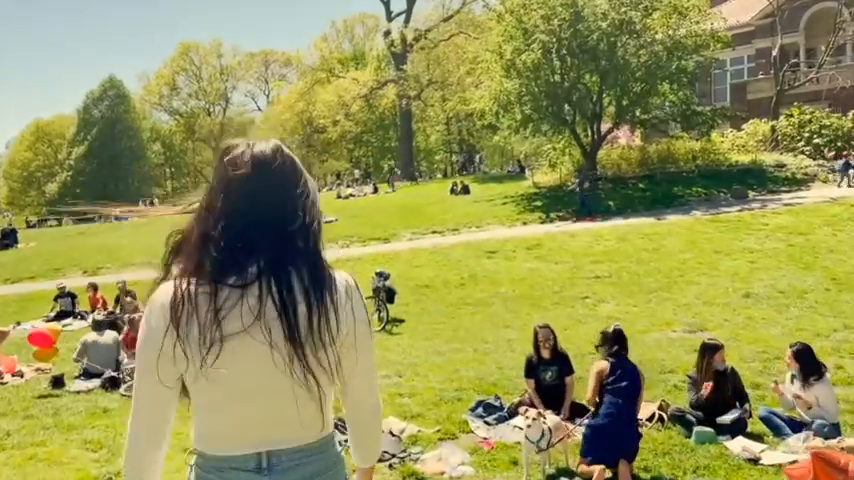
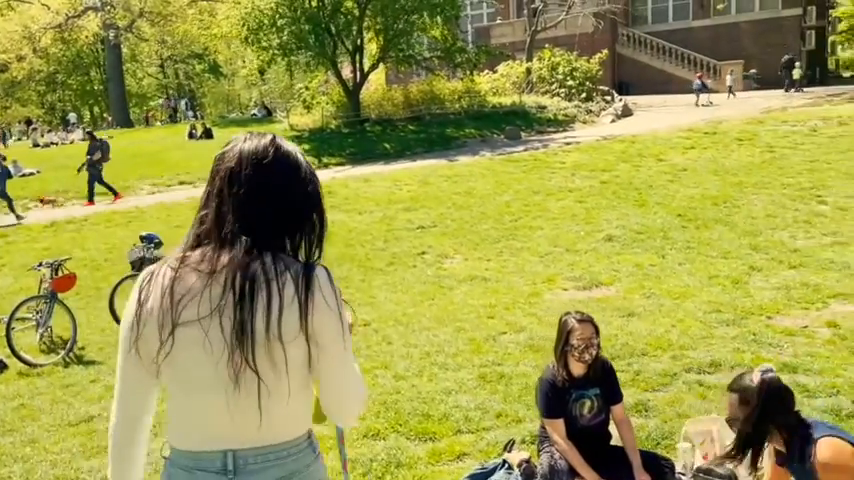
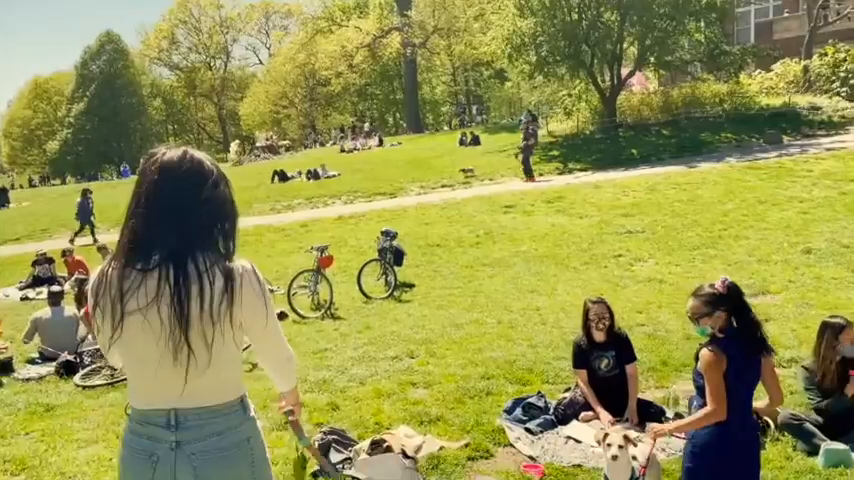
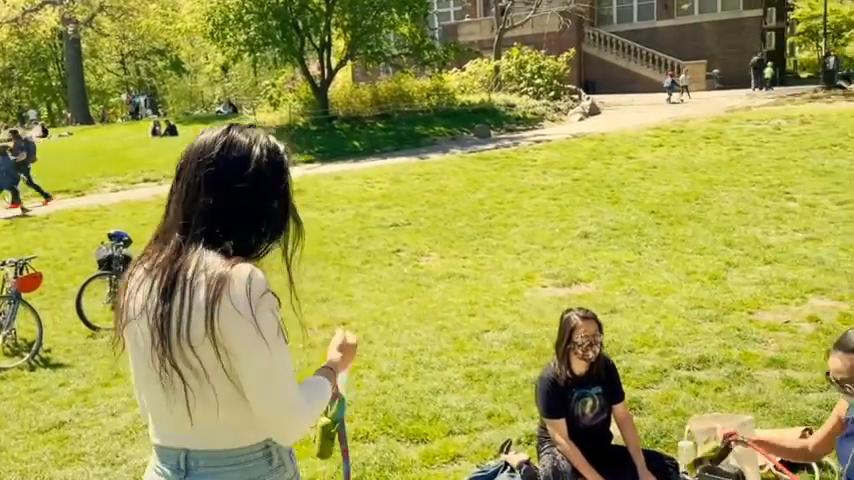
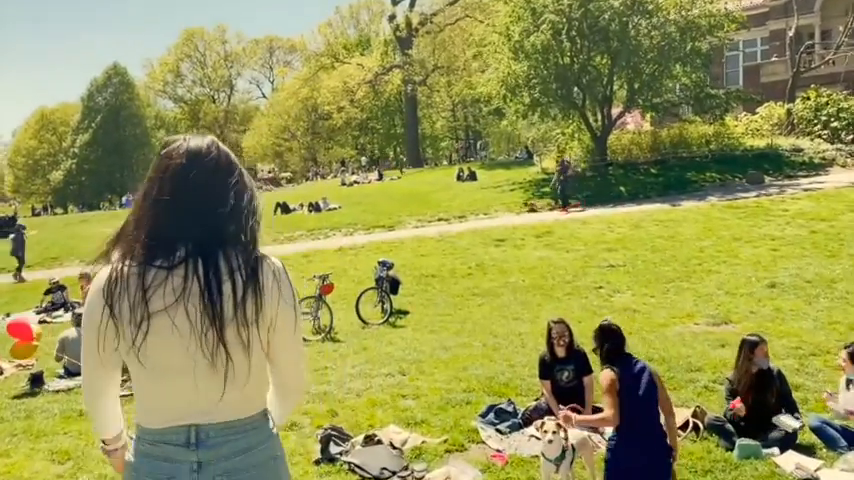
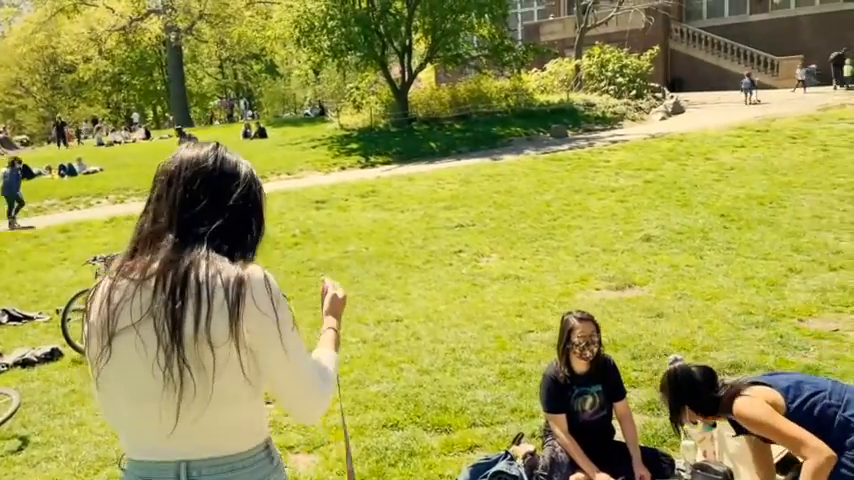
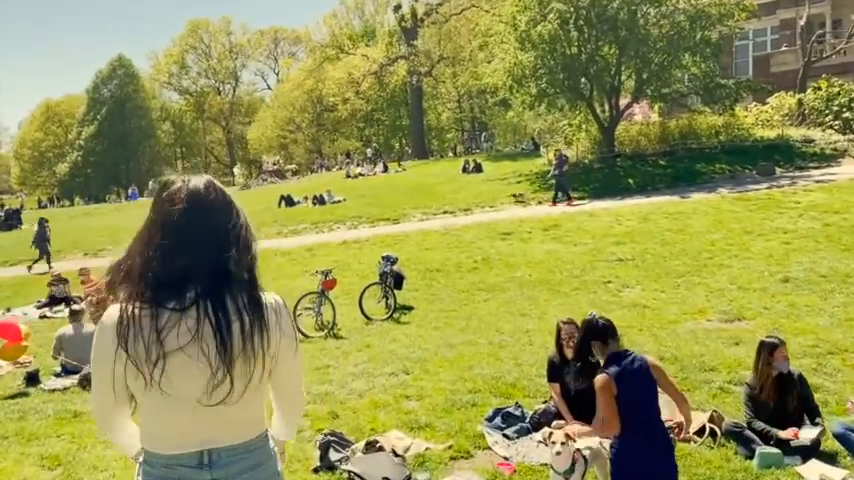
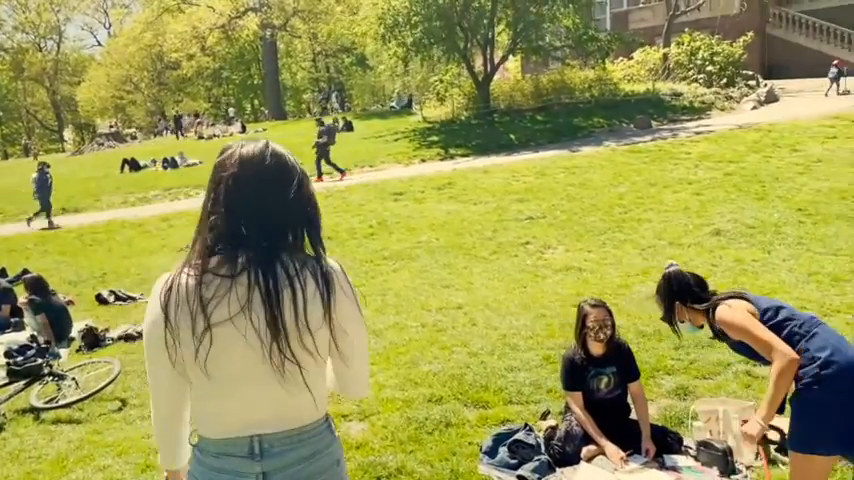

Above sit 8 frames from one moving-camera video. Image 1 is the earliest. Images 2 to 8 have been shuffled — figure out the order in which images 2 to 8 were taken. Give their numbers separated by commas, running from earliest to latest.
5, 7, 3, 8, 6, 2, 4
